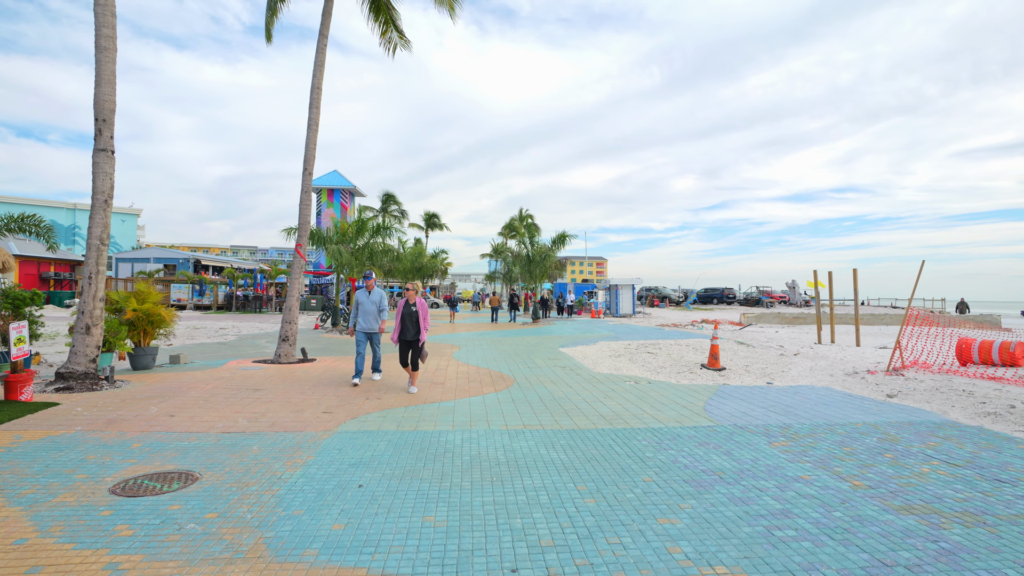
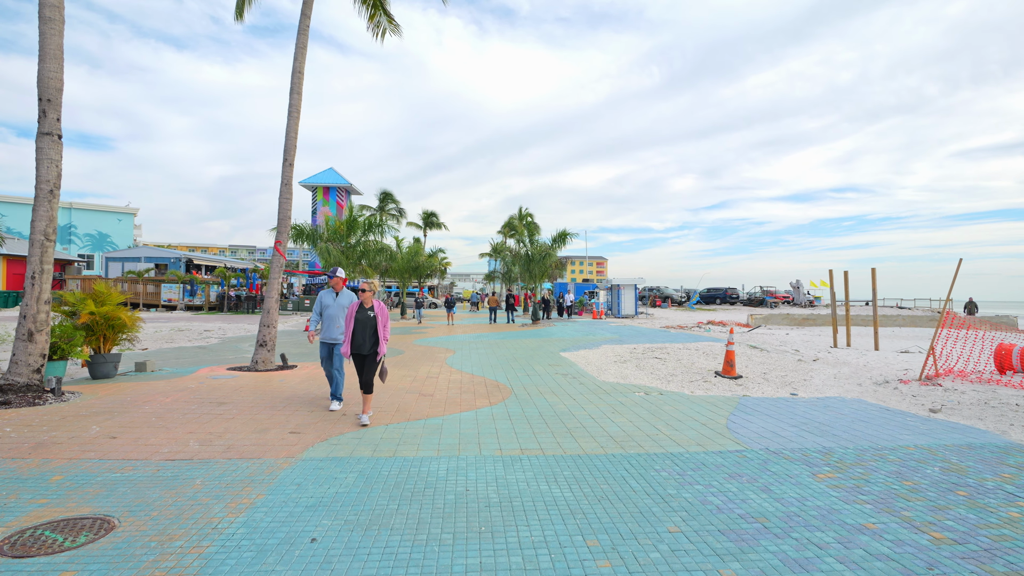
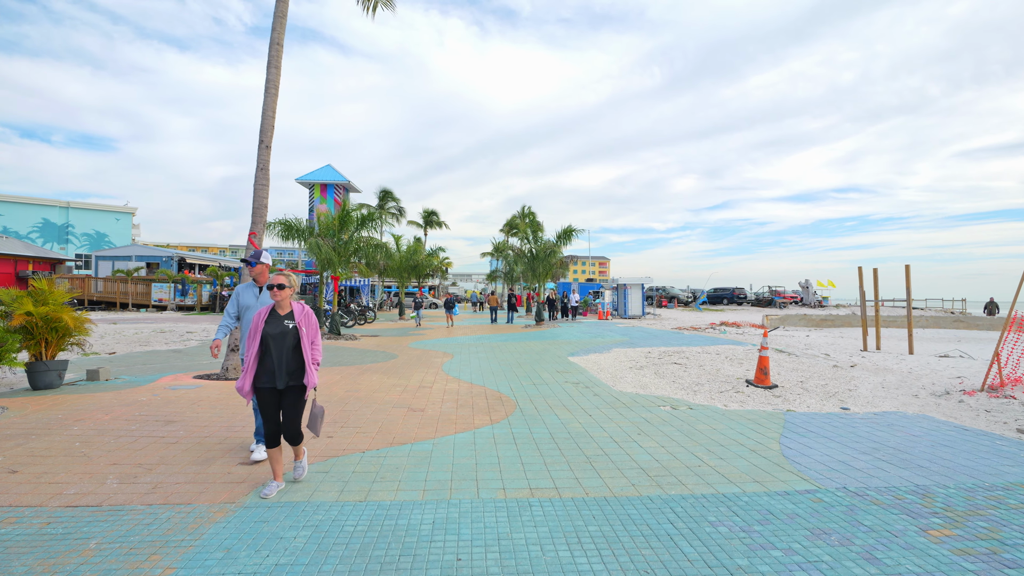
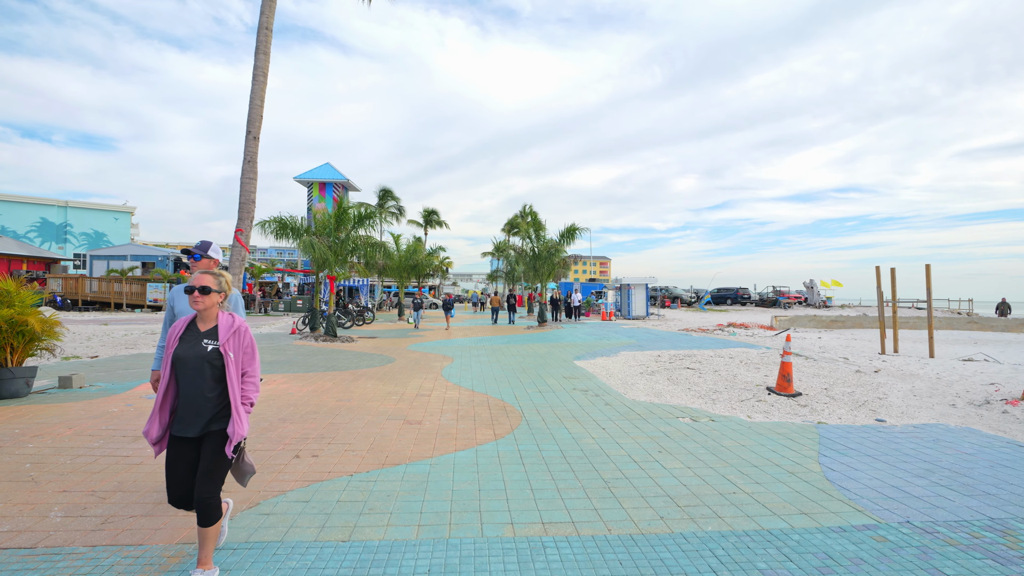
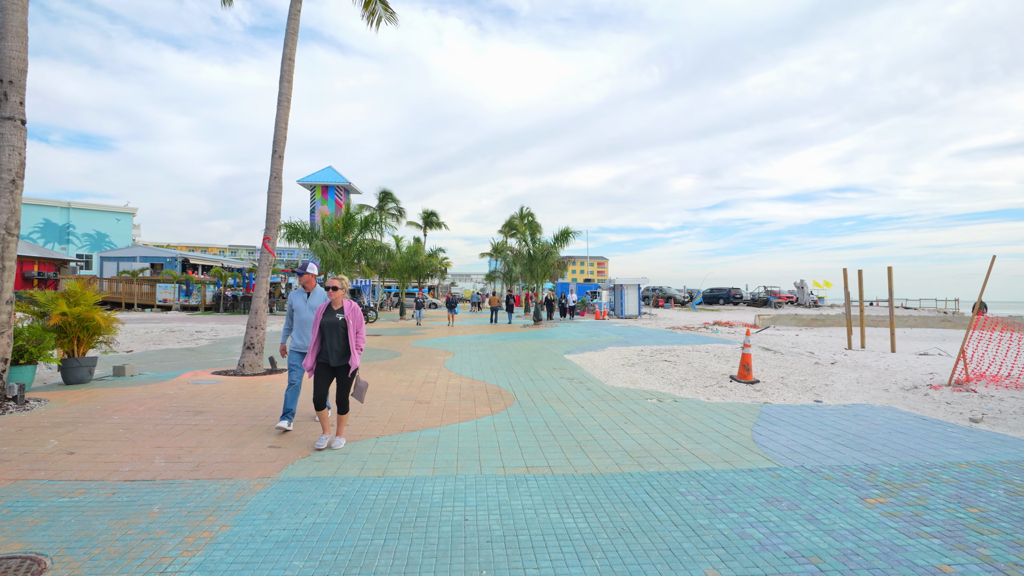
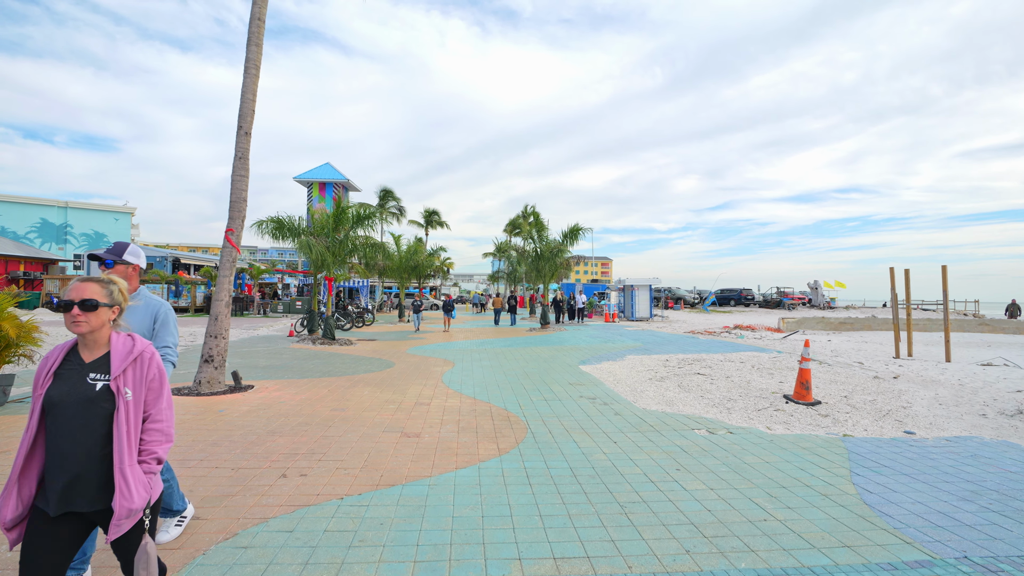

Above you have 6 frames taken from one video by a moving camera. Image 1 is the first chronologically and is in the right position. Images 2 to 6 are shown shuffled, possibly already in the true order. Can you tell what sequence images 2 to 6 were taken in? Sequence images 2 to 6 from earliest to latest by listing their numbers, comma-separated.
2, 5, 3, 4, 6
